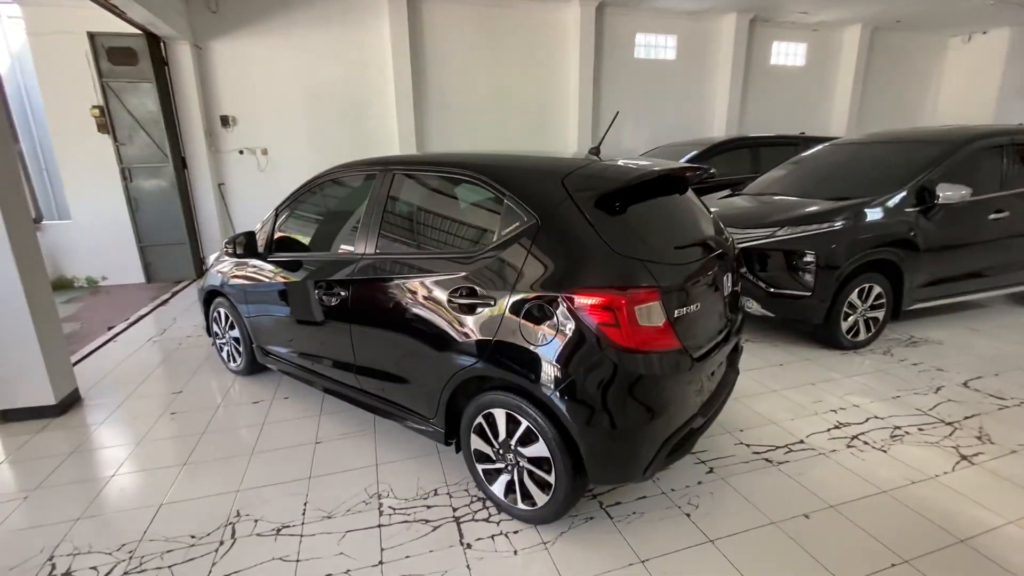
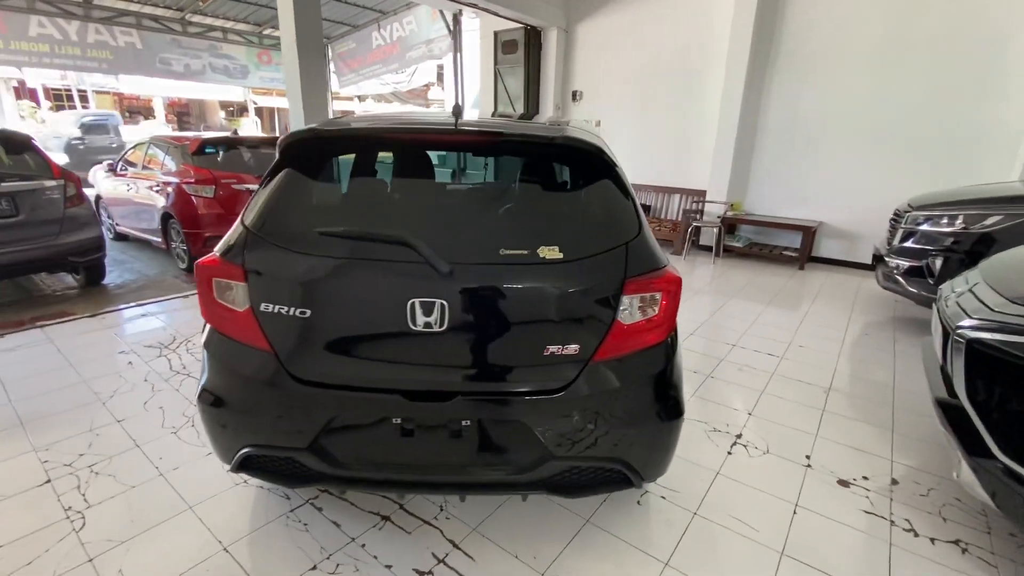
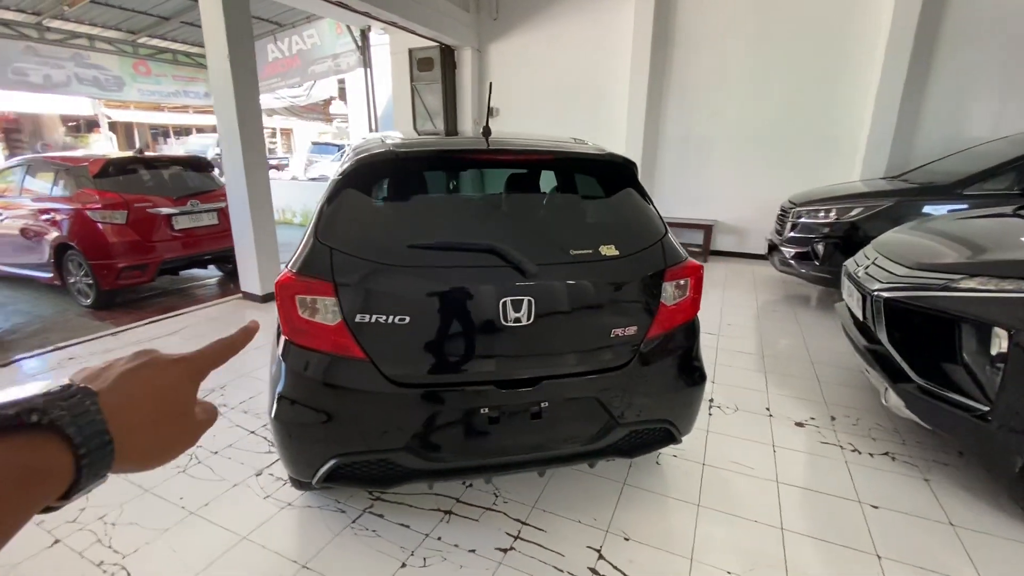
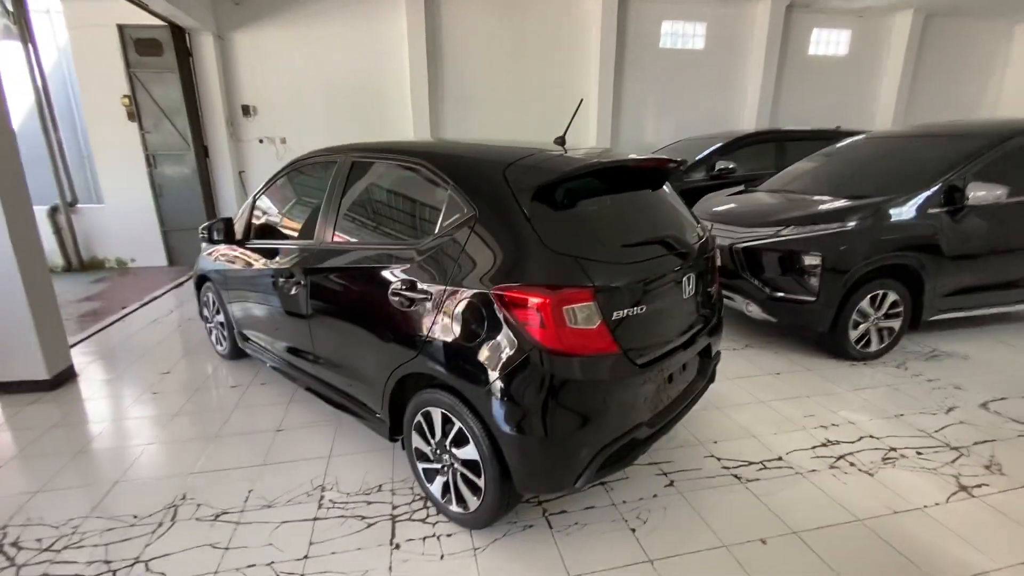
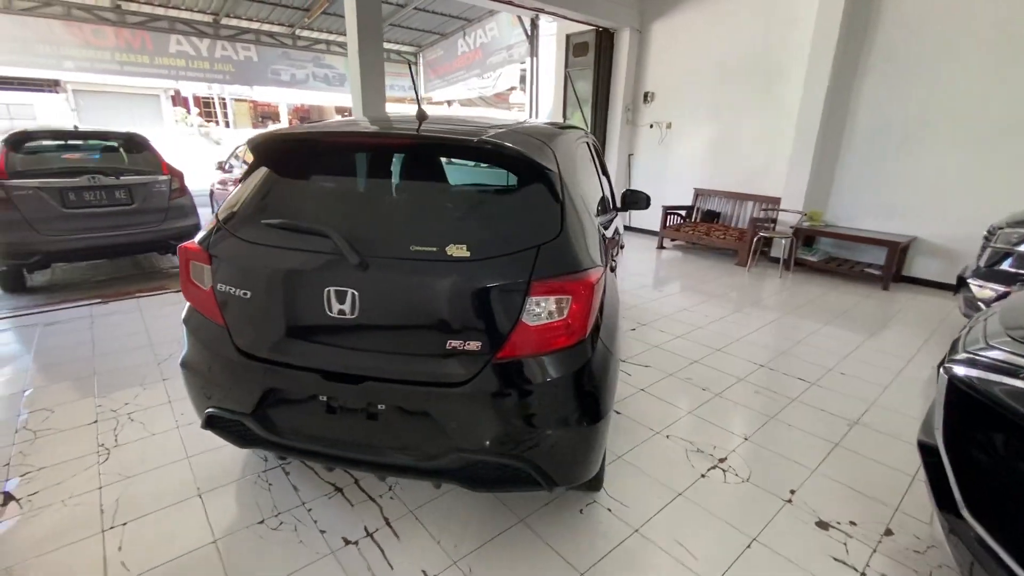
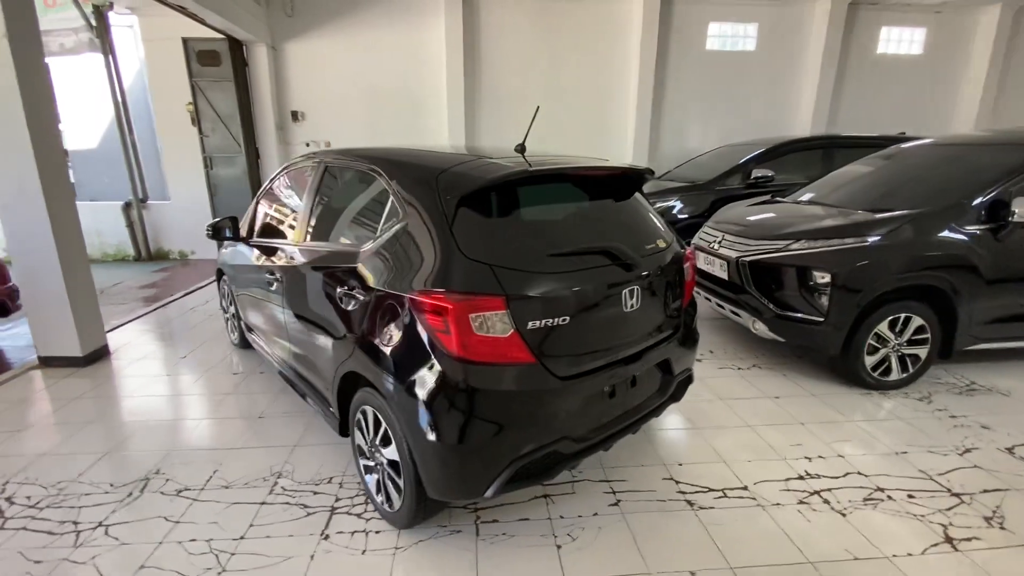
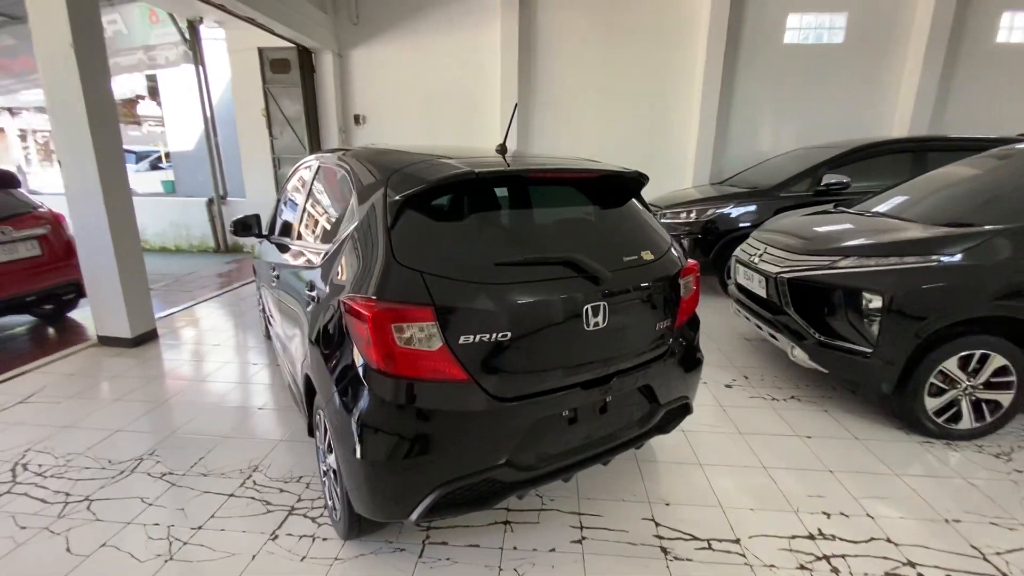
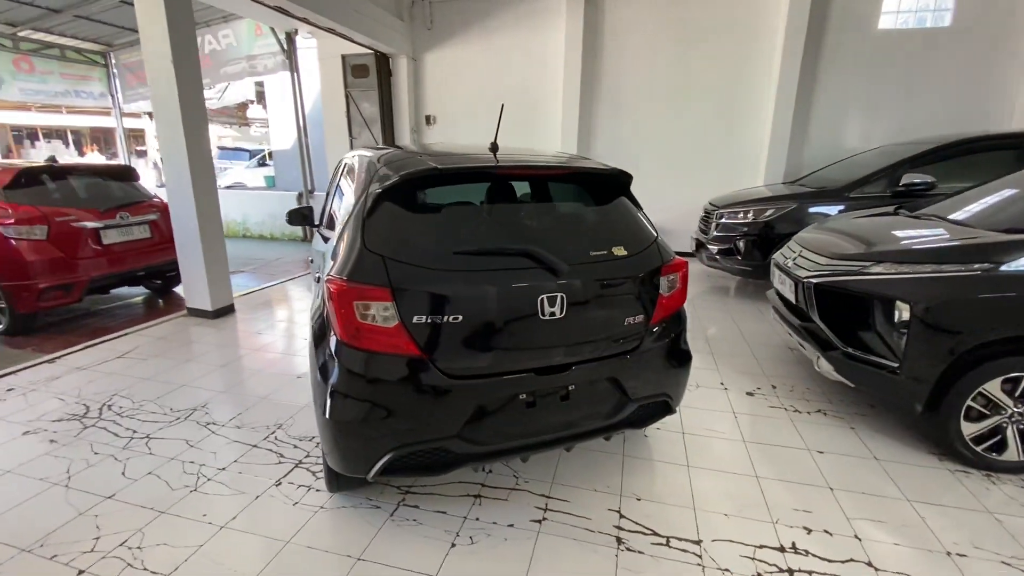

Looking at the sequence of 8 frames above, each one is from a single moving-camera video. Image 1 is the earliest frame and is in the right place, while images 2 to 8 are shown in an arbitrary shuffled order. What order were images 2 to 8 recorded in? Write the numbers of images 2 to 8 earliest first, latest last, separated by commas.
4, 6, 7, 8, 3, 2, 5
